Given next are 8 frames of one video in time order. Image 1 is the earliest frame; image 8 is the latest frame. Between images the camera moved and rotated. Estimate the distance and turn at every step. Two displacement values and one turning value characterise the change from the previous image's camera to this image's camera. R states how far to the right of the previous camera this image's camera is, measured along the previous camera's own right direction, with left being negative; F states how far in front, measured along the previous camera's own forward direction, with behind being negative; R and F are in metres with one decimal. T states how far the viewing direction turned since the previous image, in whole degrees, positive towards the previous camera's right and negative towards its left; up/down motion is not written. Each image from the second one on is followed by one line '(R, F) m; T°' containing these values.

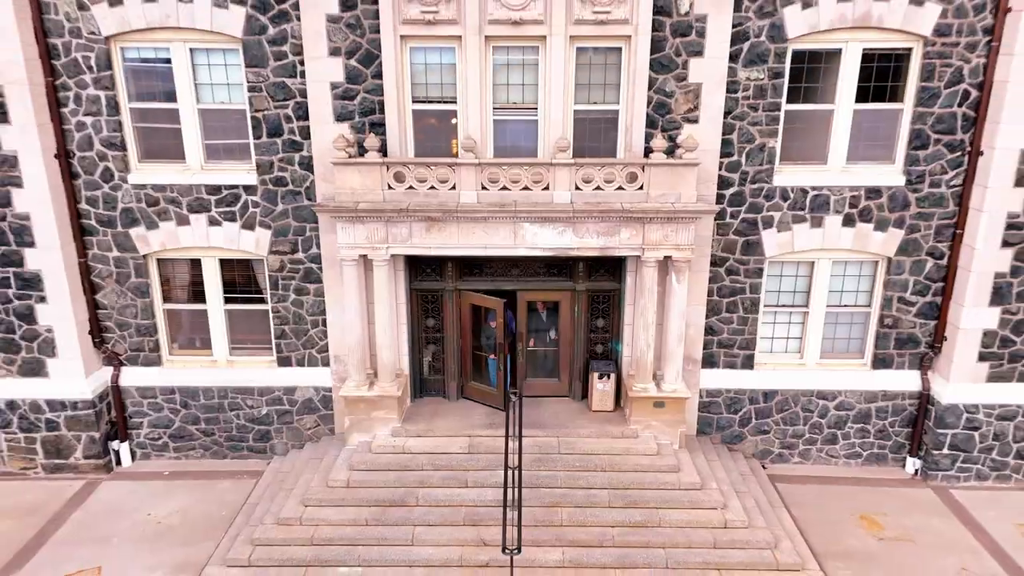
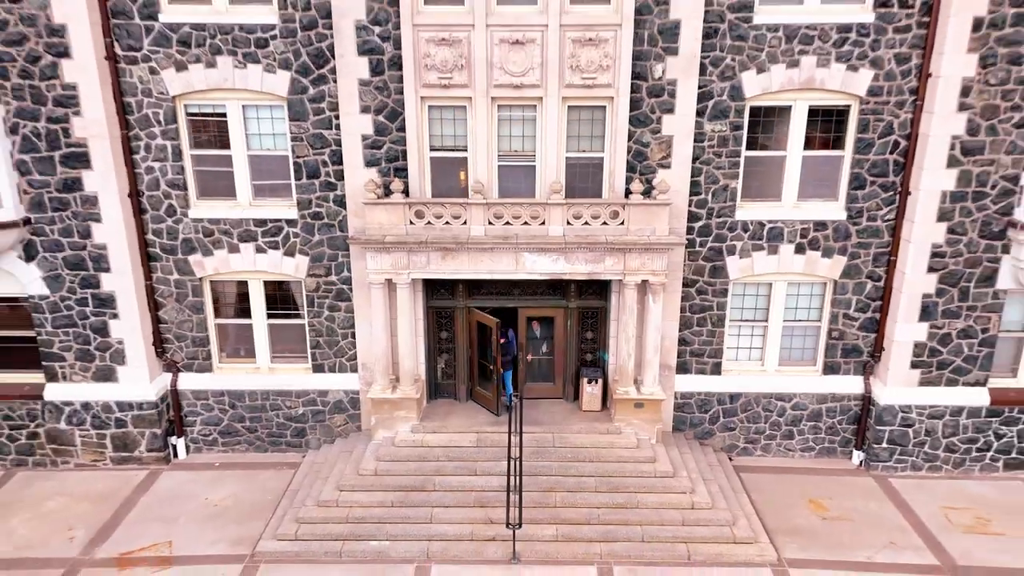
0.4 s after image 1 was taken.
(0.0, -1.8) m; 0°
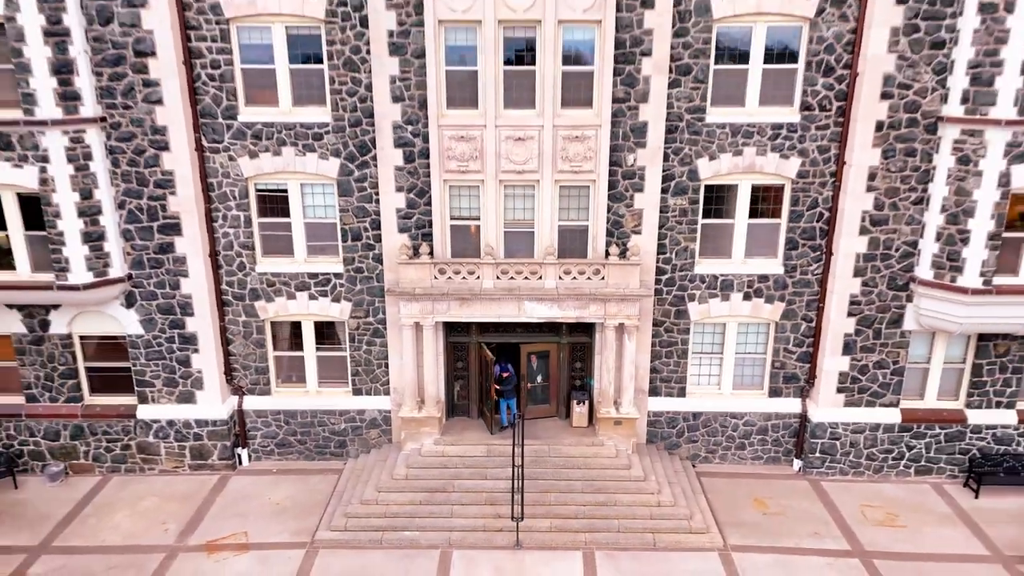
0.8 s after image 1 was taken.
(-0.1, -2.9) m; 0°
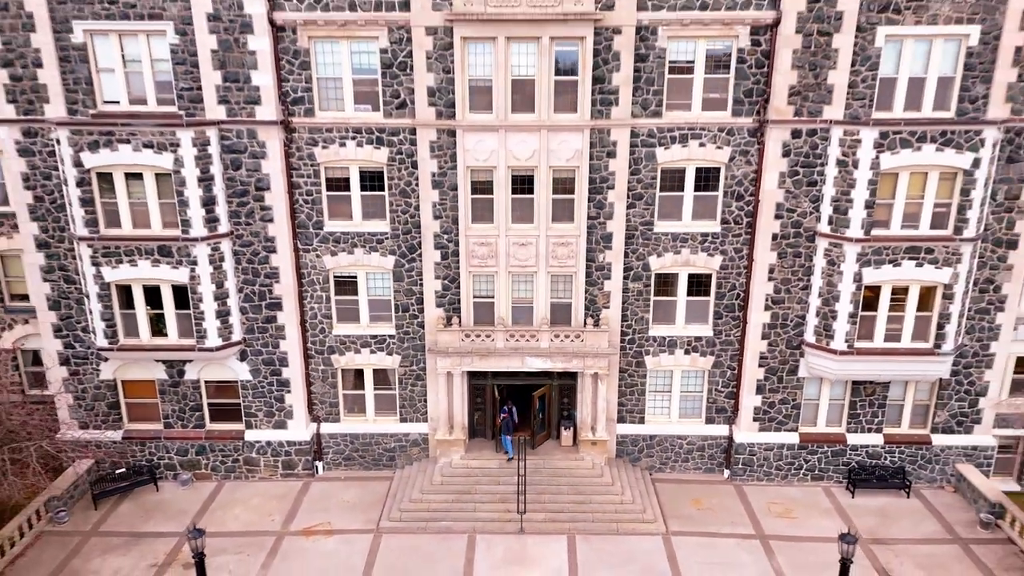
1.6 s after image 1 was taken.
(-0.2, -5.7) m; 0°
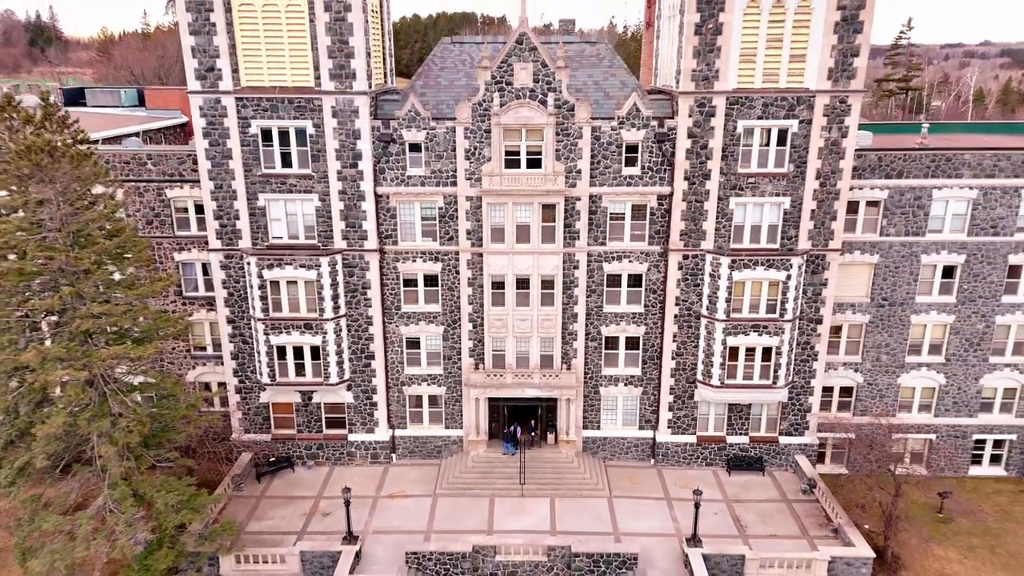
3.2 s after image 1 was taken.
(-0.2, -12.4) m; 0°
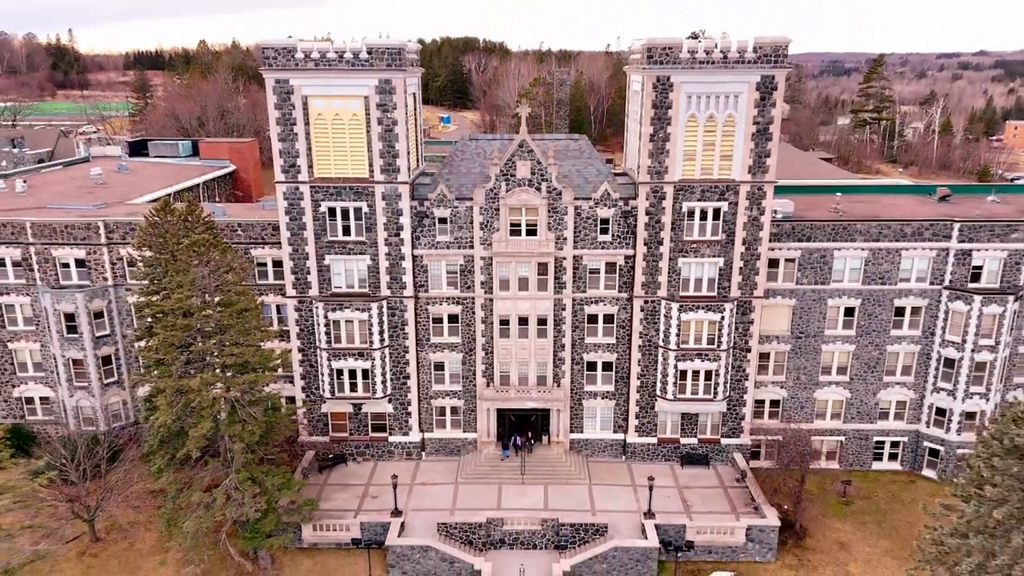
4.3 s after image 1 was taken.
(-0.2, -9.9) m; 0°
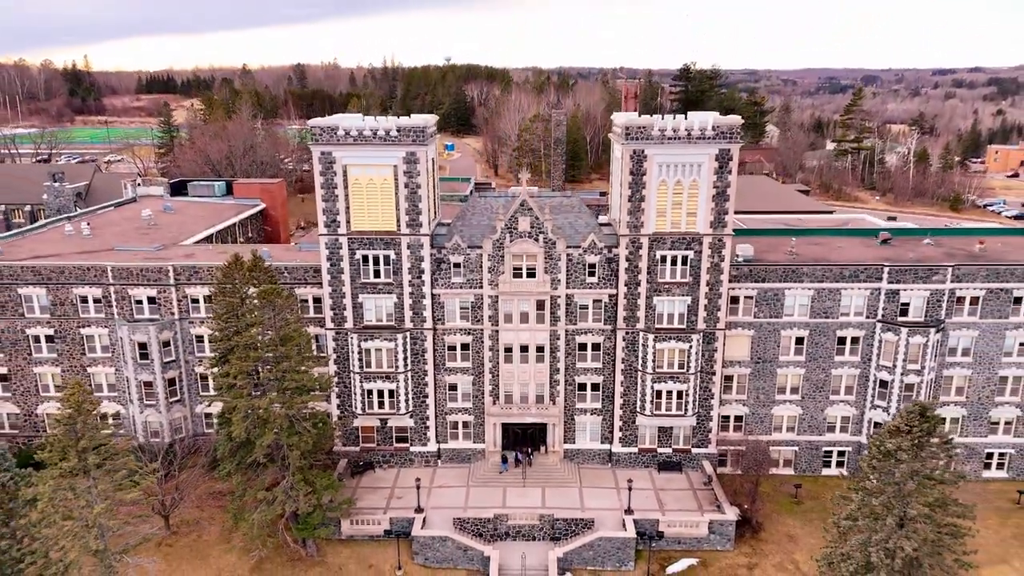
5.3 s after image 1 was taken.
(-0.2, -7.9) m; 0°
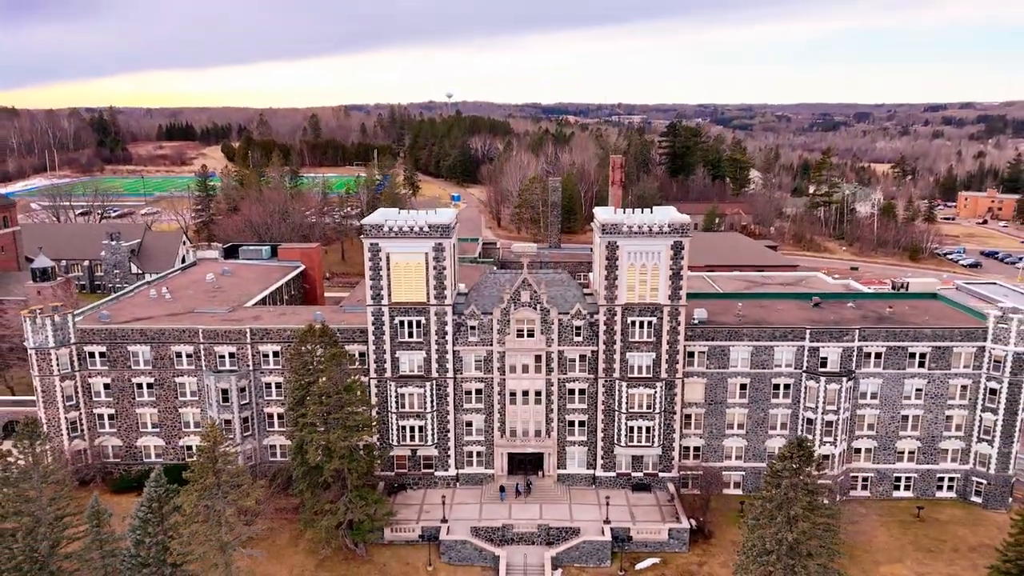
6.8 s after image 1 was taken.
(-0.3, -13.8) m; 0°
